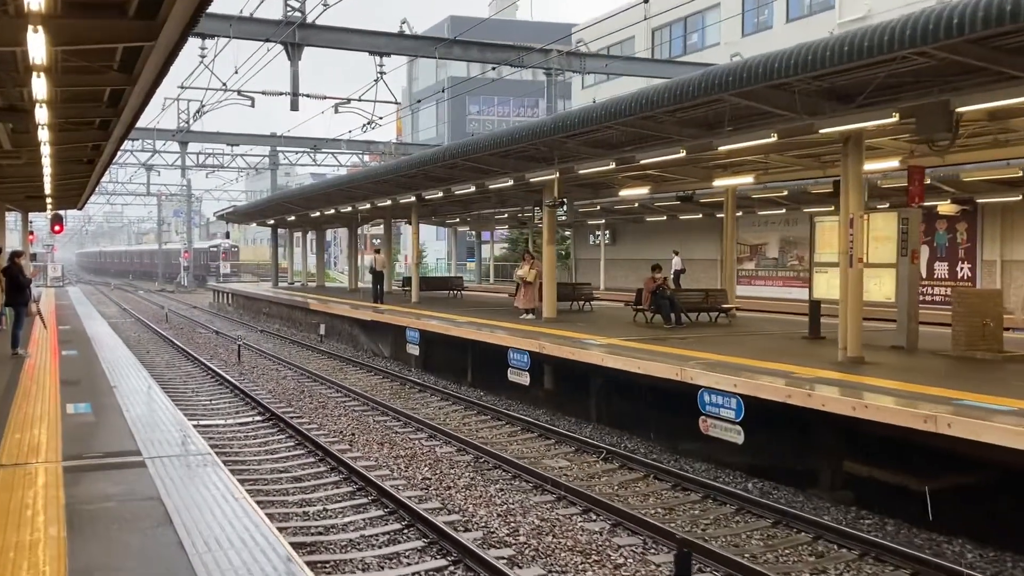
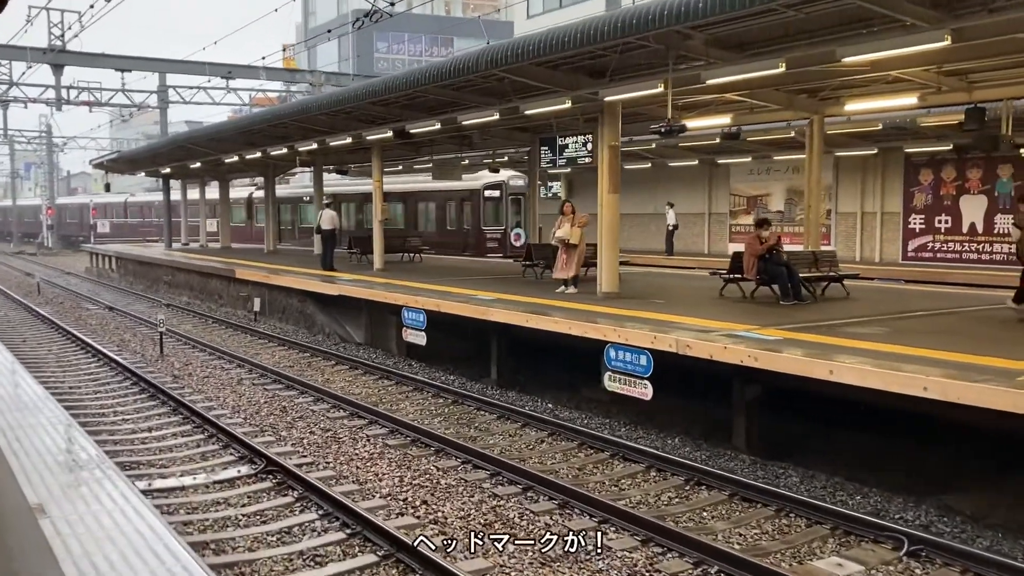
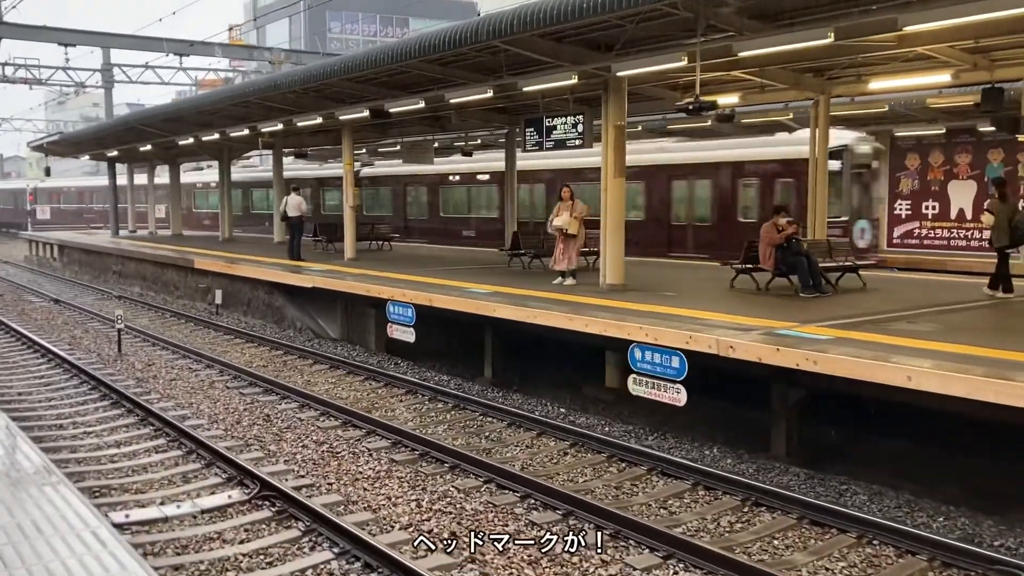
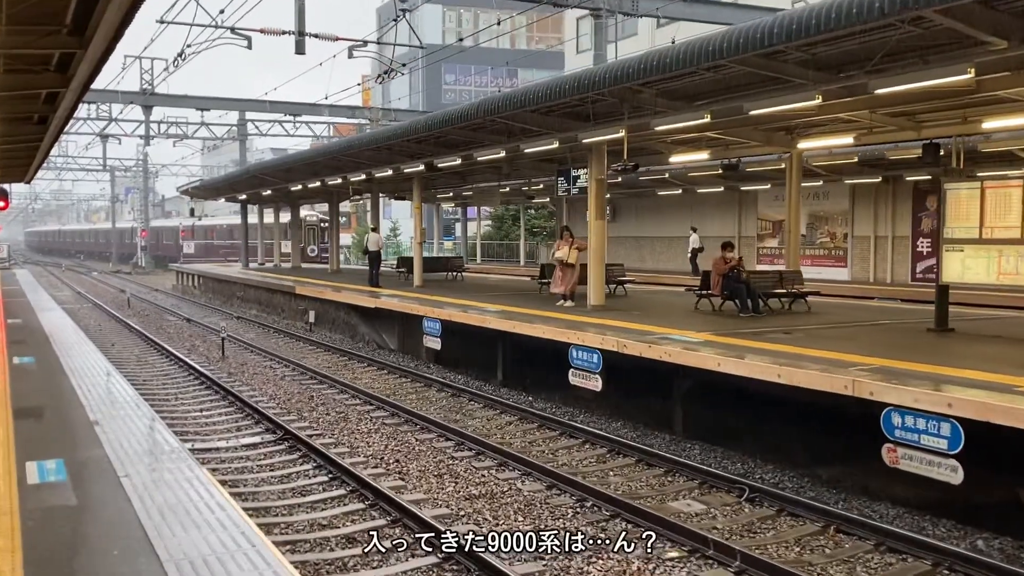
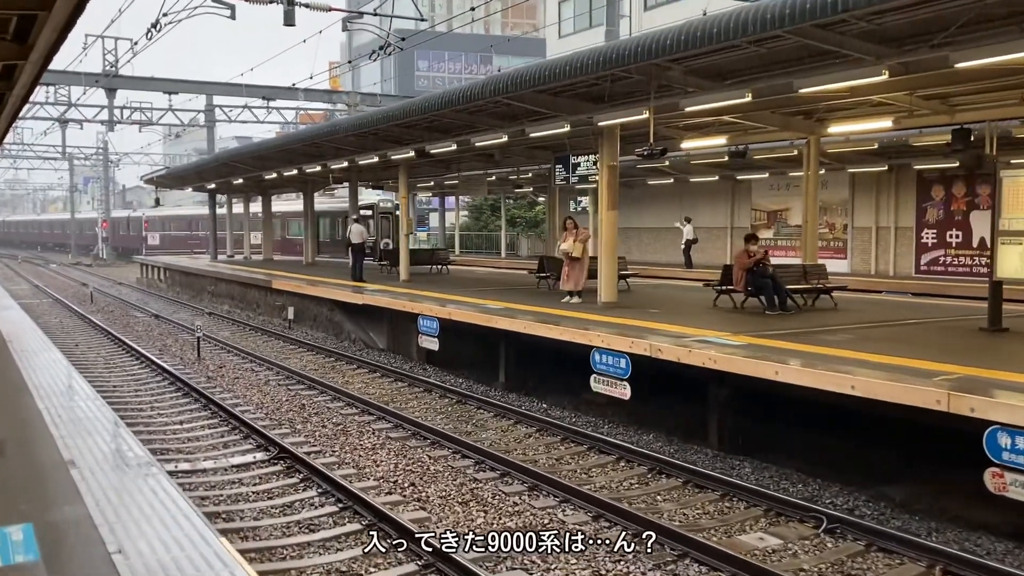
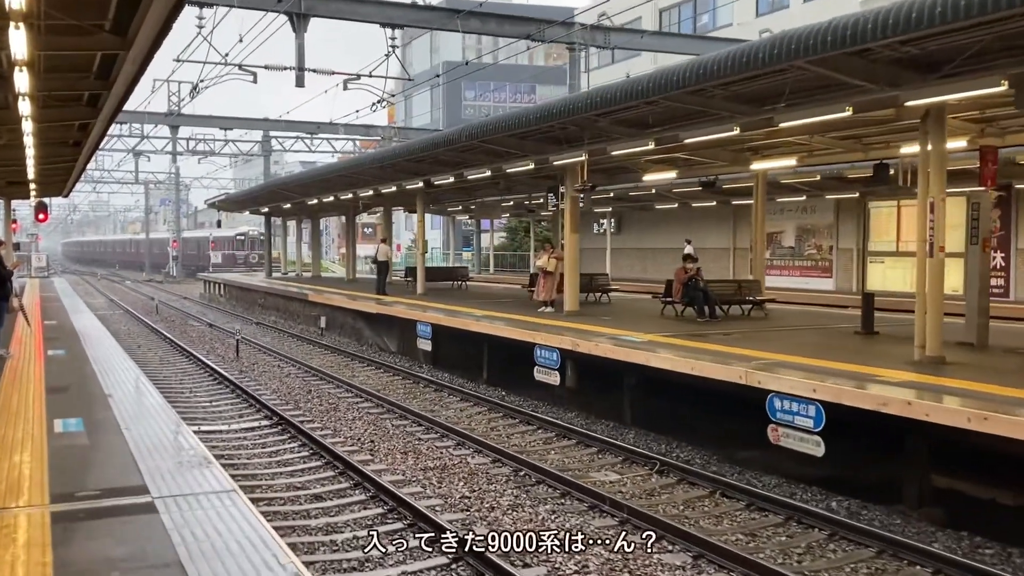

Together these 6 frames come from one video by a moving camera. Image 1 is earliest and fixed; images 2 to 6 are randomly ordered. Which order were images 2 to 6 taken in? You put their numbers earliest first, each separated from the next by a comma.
6, 4, 5, 2, 3
